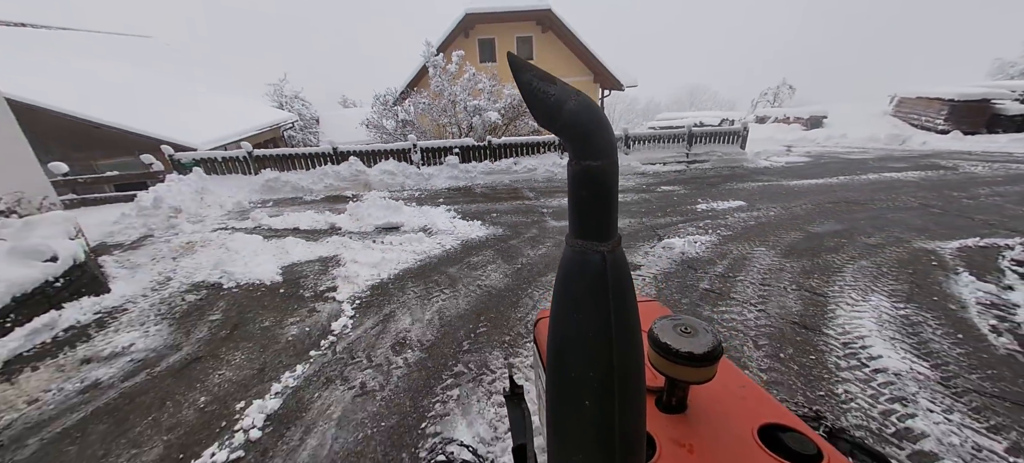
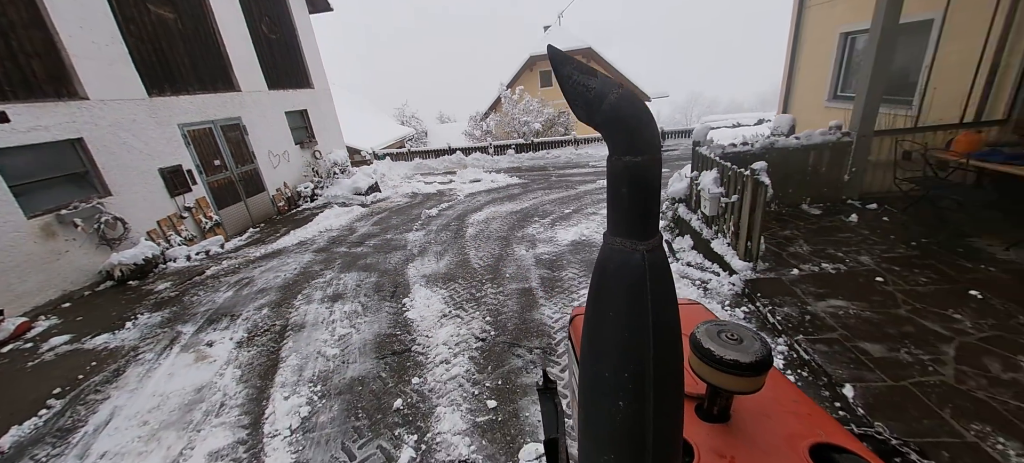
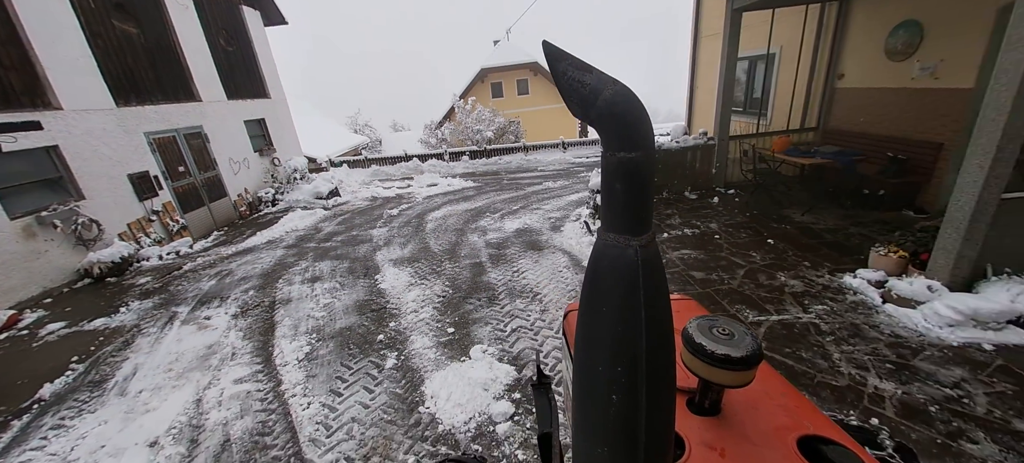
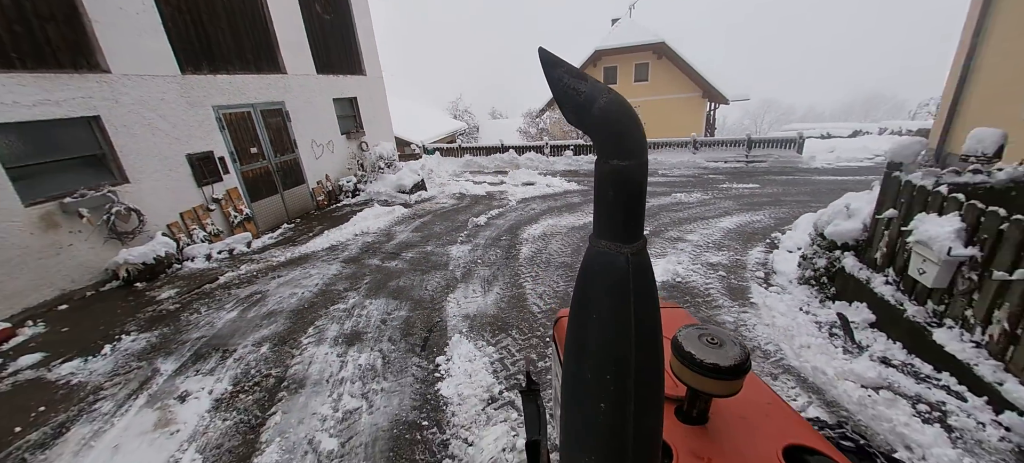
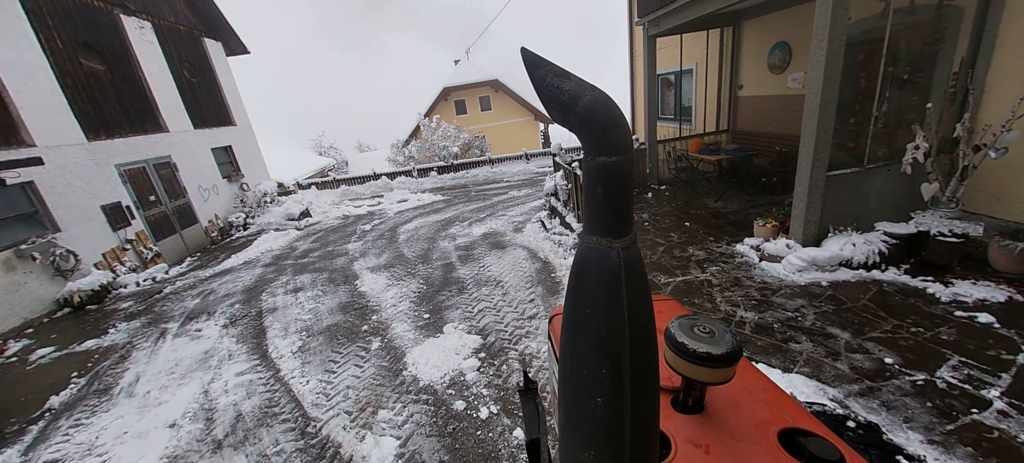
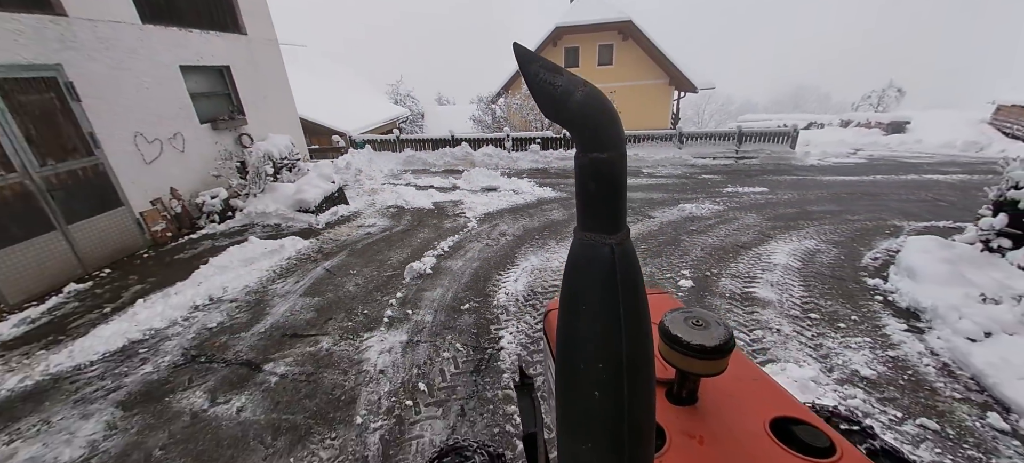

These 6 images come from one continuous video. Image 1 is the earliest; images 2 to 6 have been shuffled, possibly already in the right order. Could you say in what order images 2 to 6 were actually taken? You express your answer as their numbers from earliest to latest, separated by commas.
6, 4, 2, 3, 5
